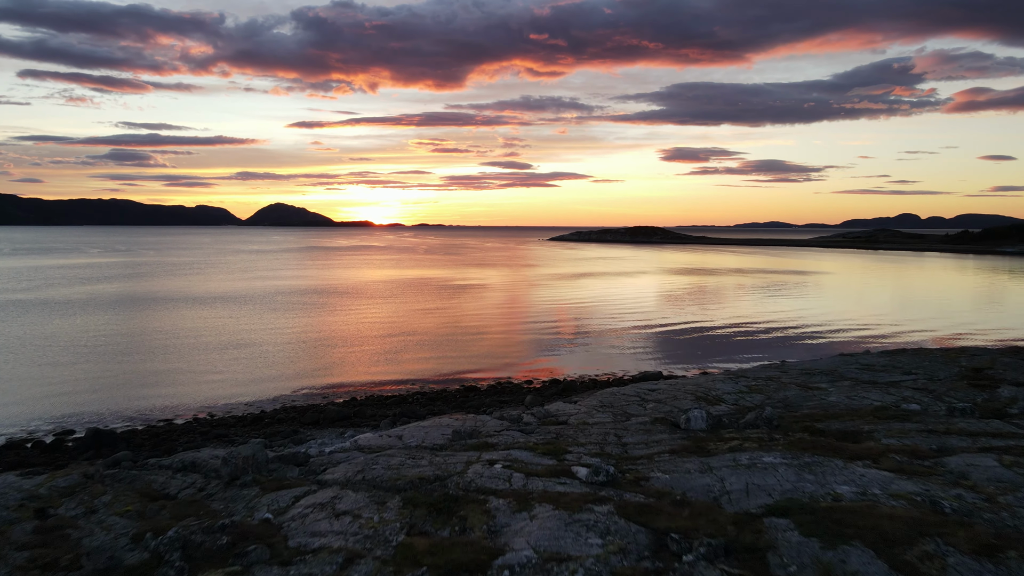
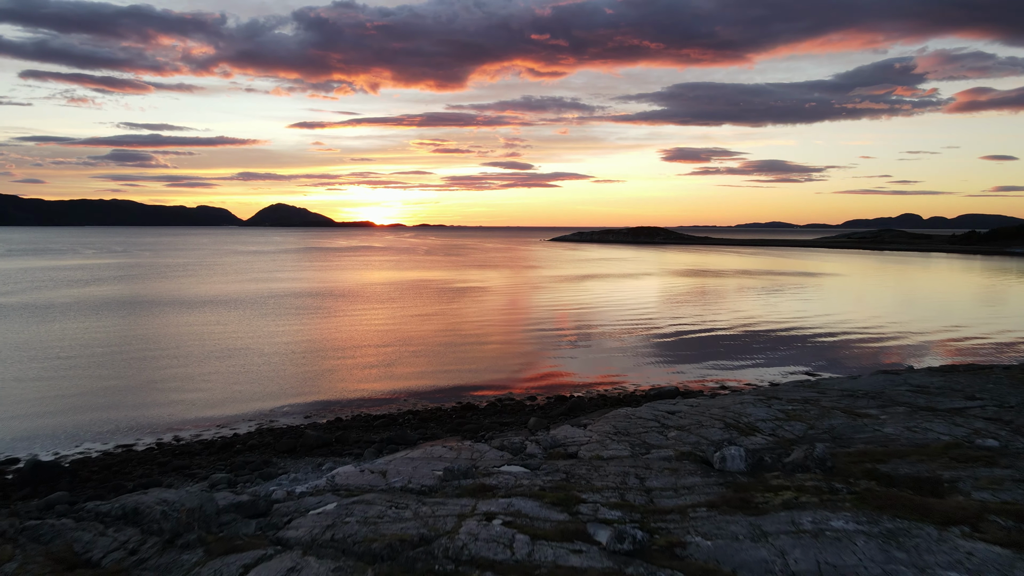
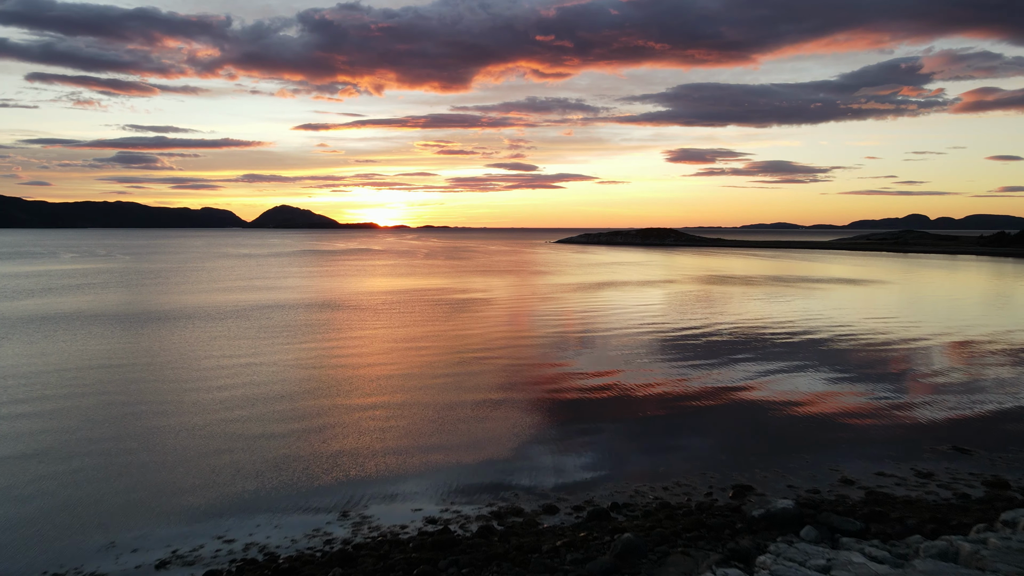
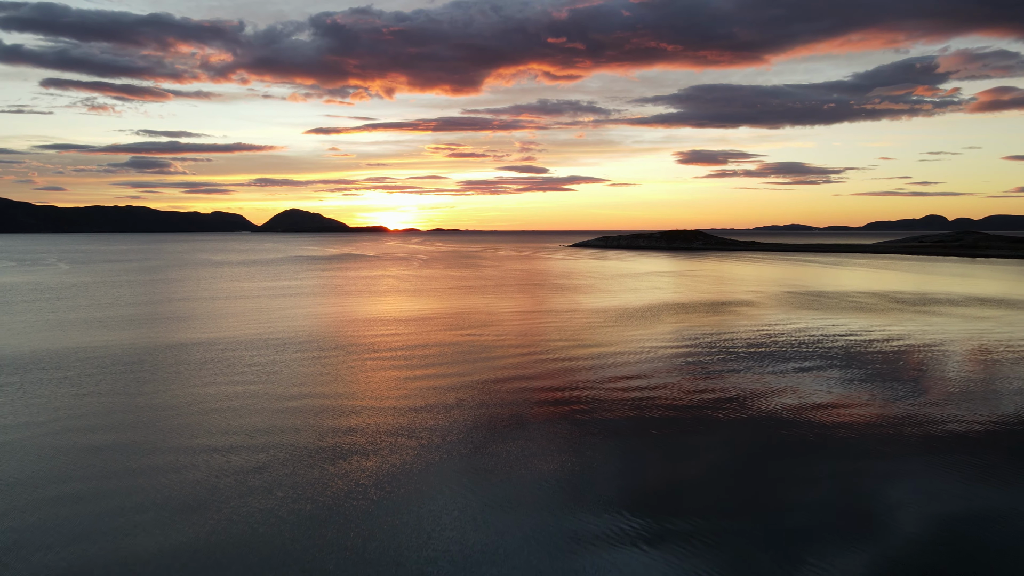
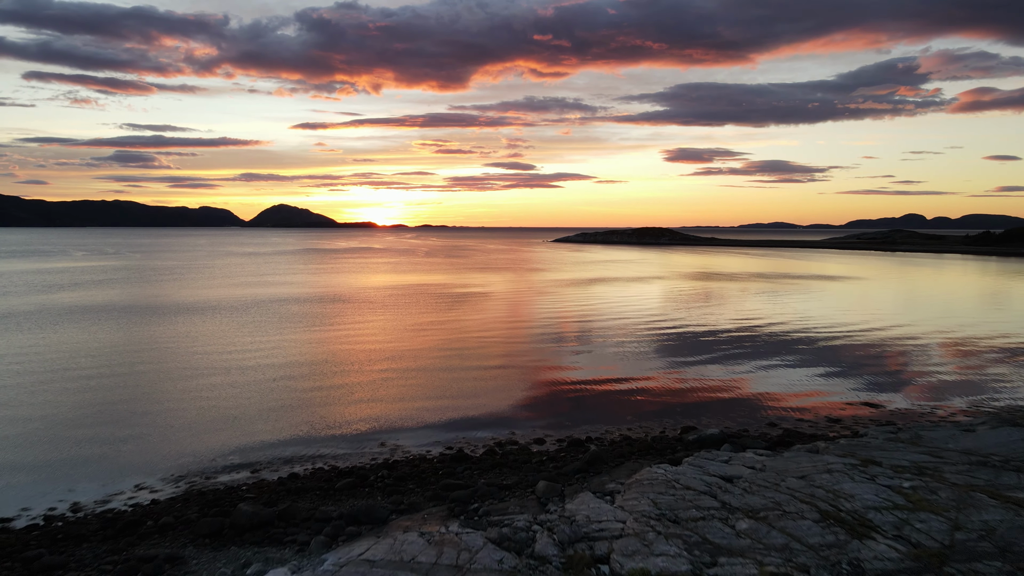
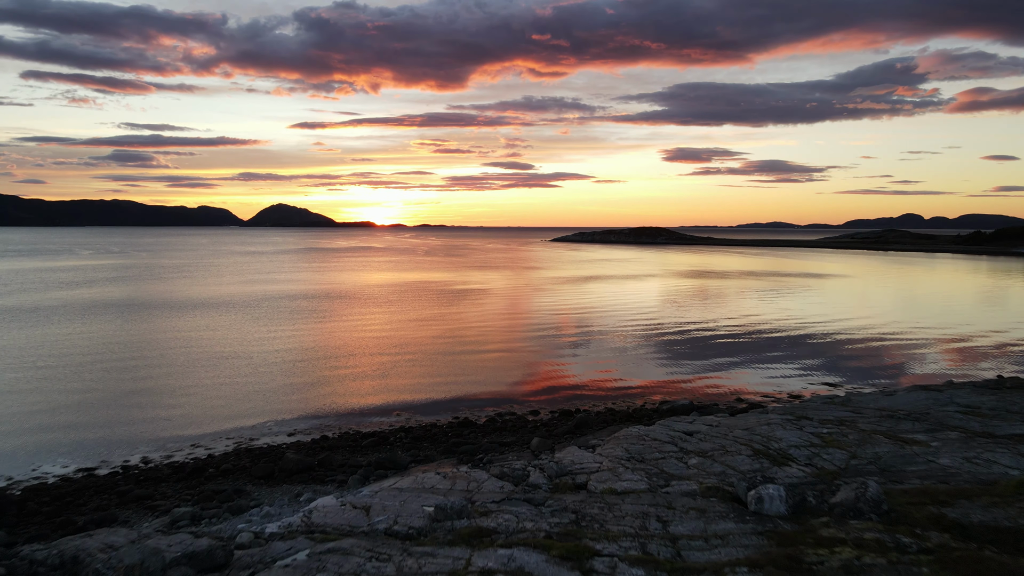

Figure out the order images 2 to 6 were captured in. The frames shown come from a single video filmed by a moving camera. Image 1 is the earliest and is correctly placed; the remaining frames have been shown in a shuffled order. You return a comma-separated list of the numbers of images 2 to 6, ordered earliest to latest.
2, 6, 5, 3, 4
